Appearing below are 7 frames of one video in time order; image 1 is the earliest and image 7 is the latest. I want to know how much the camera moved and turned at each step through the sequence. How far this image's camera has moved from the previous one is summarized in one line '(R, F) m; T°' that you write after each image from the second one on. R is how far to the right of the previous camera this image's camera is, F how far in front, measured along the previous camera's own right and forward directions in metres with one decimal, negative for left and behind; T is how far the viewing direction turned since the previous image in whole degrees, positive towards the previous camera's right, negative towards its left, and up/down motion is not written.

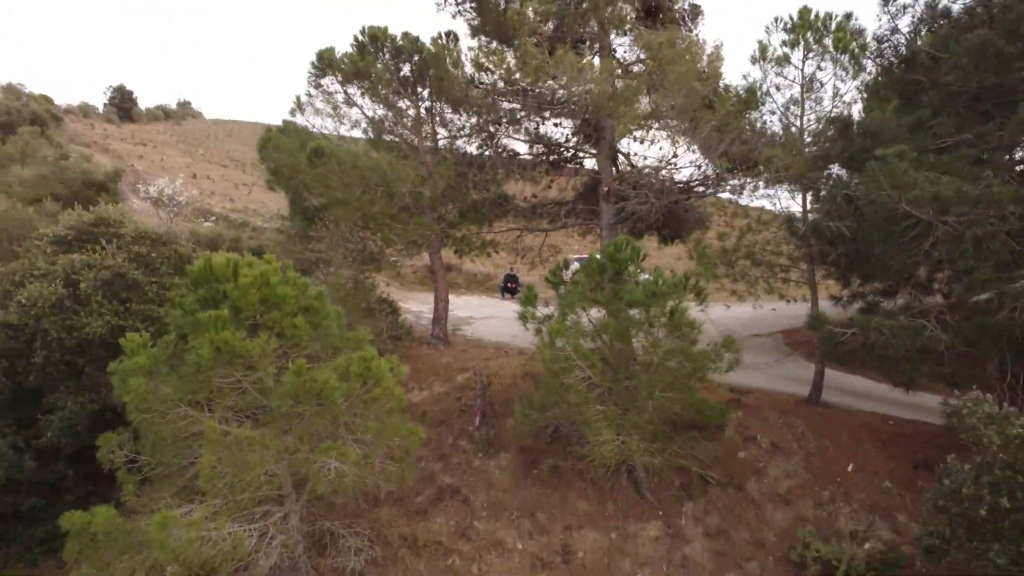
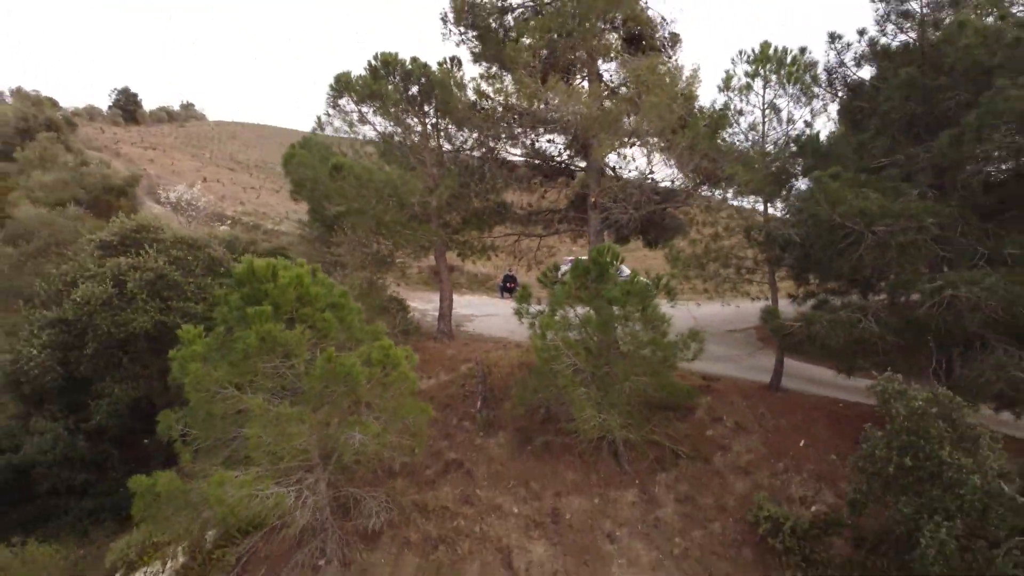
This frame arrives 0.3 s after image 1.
(+0.1, -0.8) m; 0°
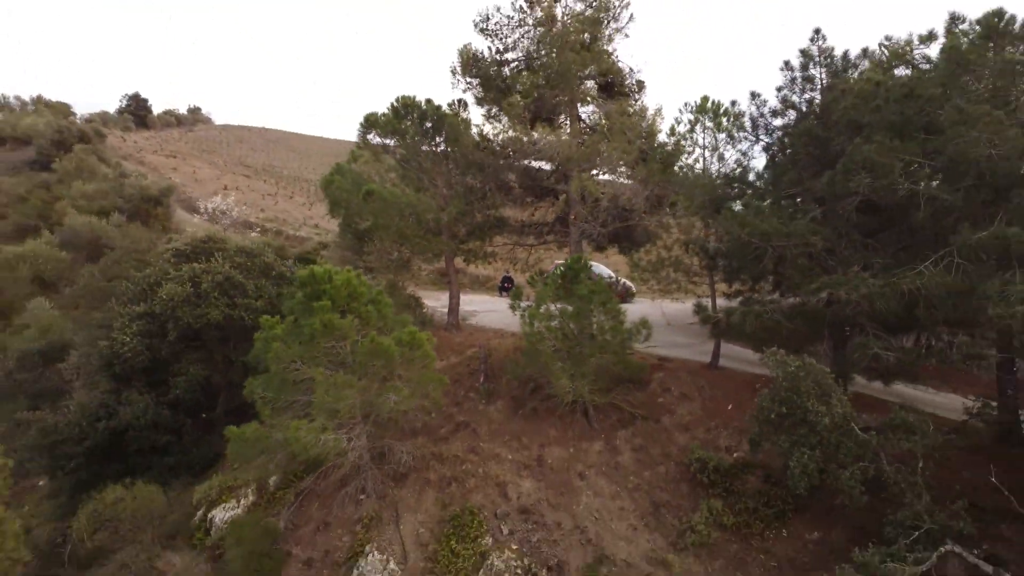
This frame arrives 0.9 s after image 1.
(+0.1, -1.9) m; 0°
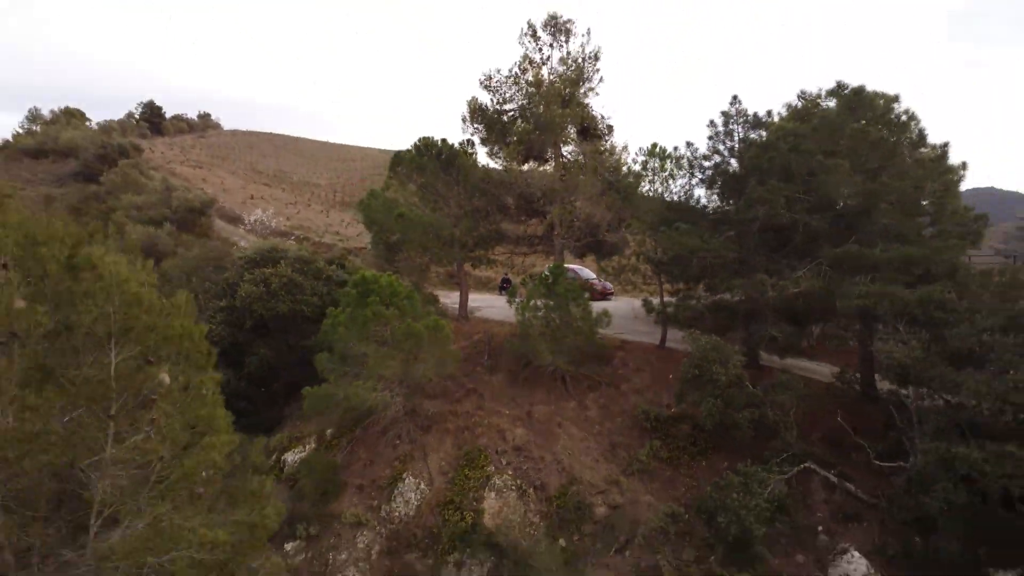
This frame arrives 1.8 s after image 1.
(+0.1, -2.8) m; 0°
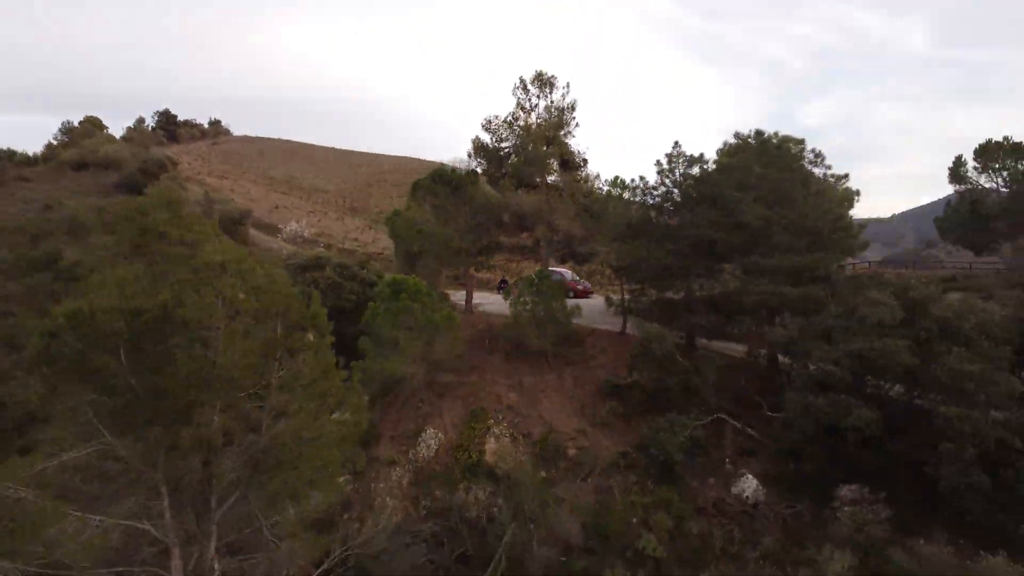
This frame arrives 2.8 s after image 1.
(+0.3, -3.4) m; 0°
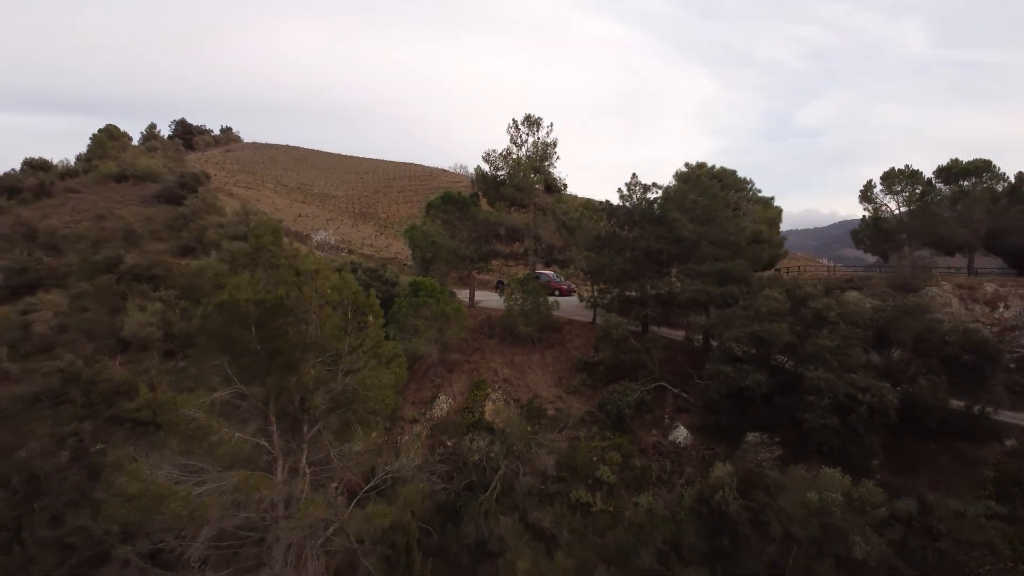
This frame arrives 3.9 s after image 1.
(+0.4, -4.1) m; 0°
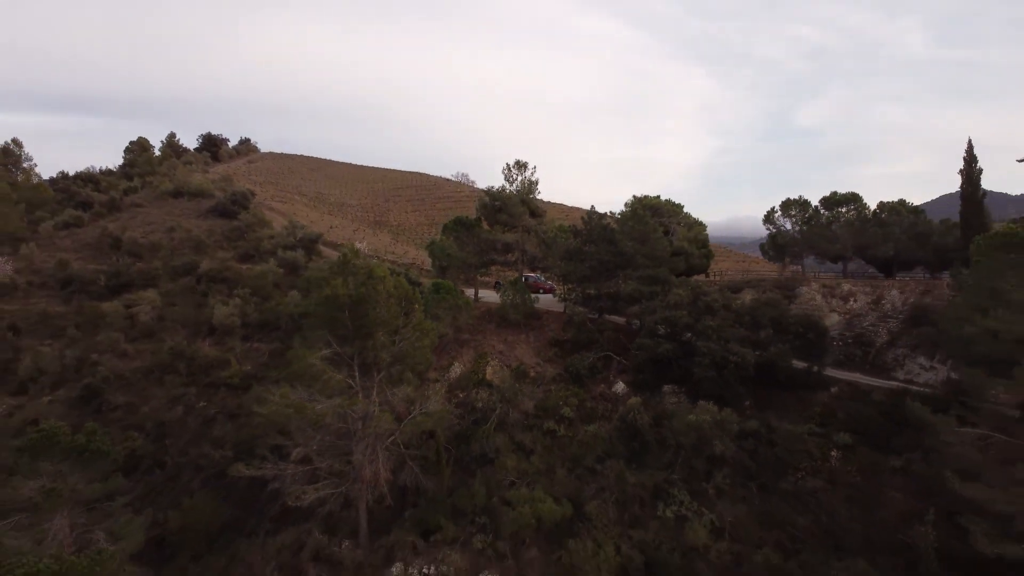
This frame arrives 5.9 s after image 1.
(+0.6, -7.3) m; 0°
